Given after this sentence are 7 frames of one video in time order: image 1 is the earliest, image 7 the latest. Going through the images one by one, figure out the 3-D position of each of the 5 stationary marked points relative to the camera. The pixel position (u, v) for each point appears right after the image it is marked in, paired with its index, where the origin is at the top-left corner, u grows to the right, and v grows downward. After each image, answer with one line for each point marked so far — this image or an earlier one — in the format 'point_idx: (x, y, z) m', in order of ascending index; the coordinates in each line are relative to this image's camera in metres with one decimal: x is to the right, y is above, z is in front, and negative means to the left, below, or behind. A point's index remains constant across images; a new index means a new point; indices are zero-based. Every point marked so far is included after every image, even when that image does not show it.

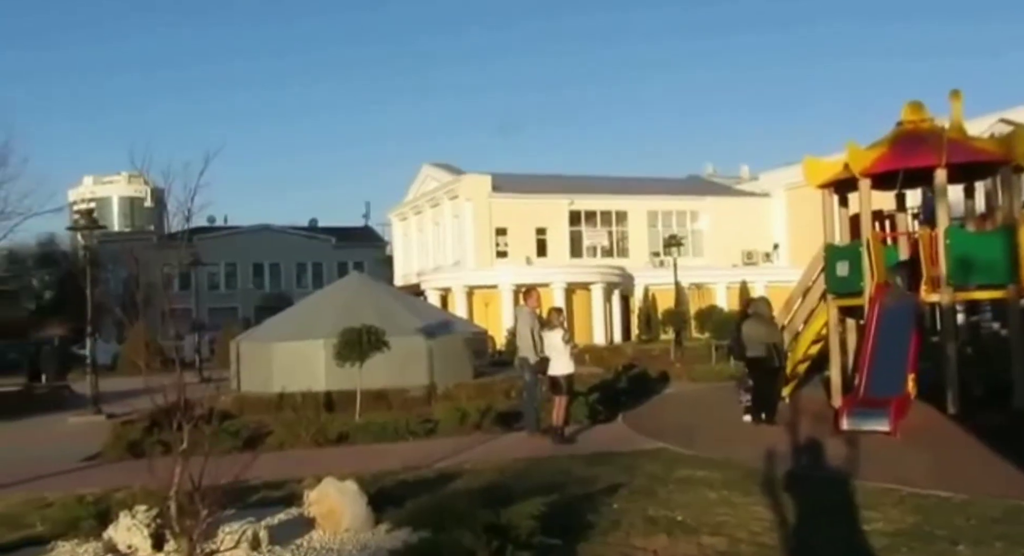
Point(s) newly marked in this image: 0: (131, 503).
0: (-2.2, -1.3, +6.2) m
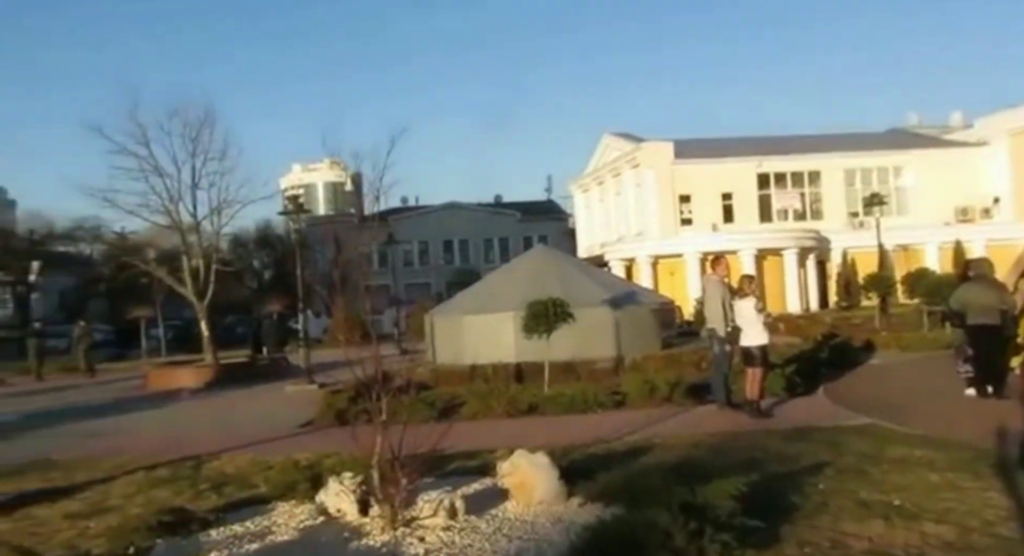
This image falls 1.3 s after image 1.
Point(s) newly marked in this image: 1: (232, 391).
0: (-1.1, -1.2, +6.5) m
1: (-5.3, -2.2, +19.6) m
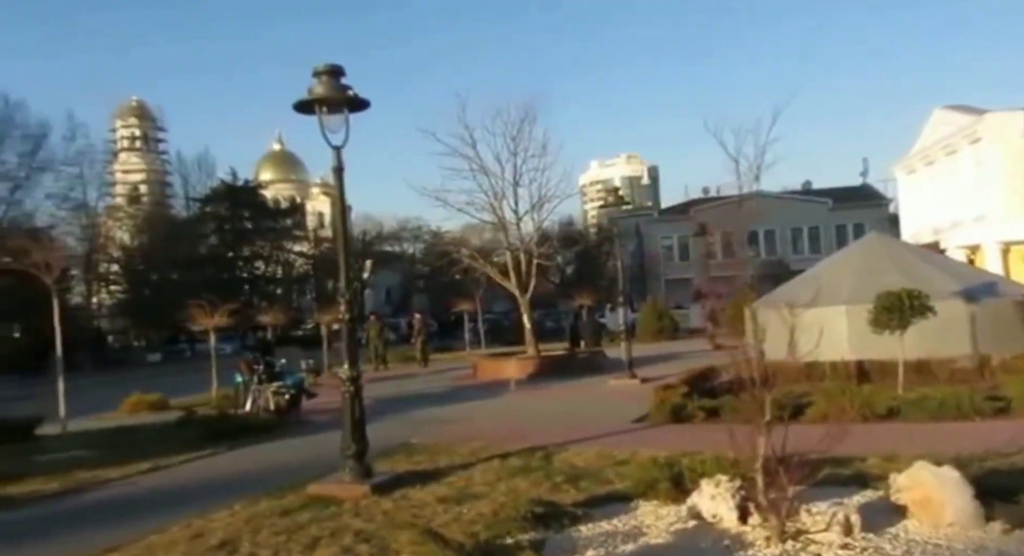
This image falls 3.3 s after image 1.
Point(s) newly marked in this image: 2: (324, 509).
0: (+1.1, -1.2, +6.3) m
1: (+0.9, -2.1, +20.1) m
2: (-1.6, -1.9, +8.6) m
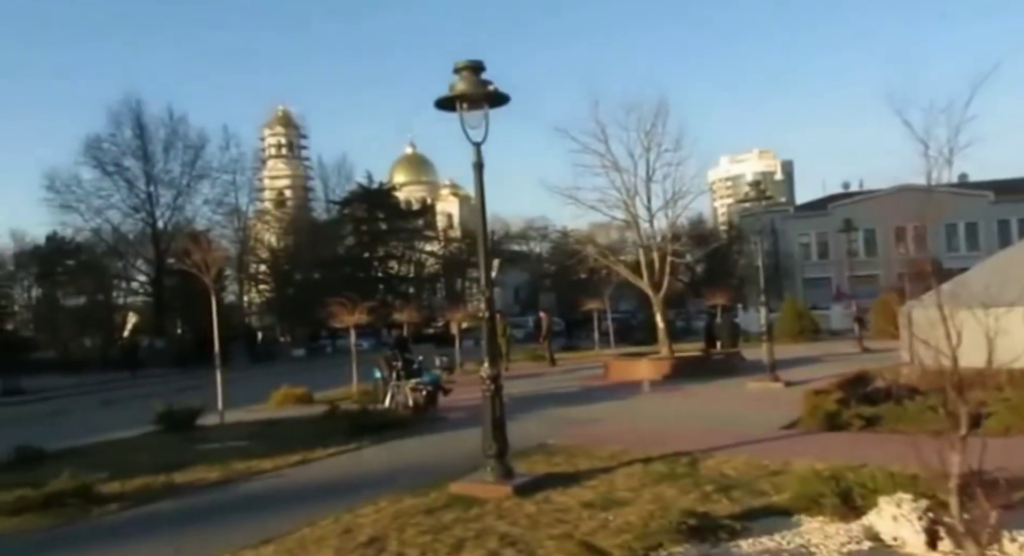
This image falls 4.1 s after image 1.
0: (+2.0, -1.2, +5.9) m
1: (+3.5, -2.1, +19.7) m
2: (-0.4, -1.9, +8.5) m
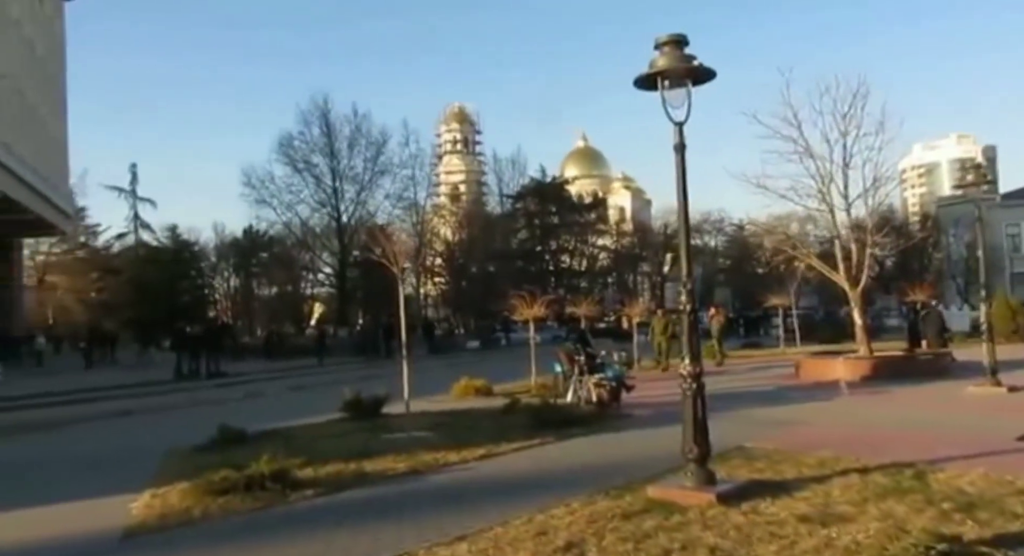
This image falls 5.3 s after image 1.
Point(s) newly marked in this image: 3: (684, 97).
0: (+3.2, -1.2, +5.1) m
1: (+6.9, -2.0, +18.4) m
2: (+1.2, -1.9, +8.0) m
3: (+1.6, +1.7, +9.6) m
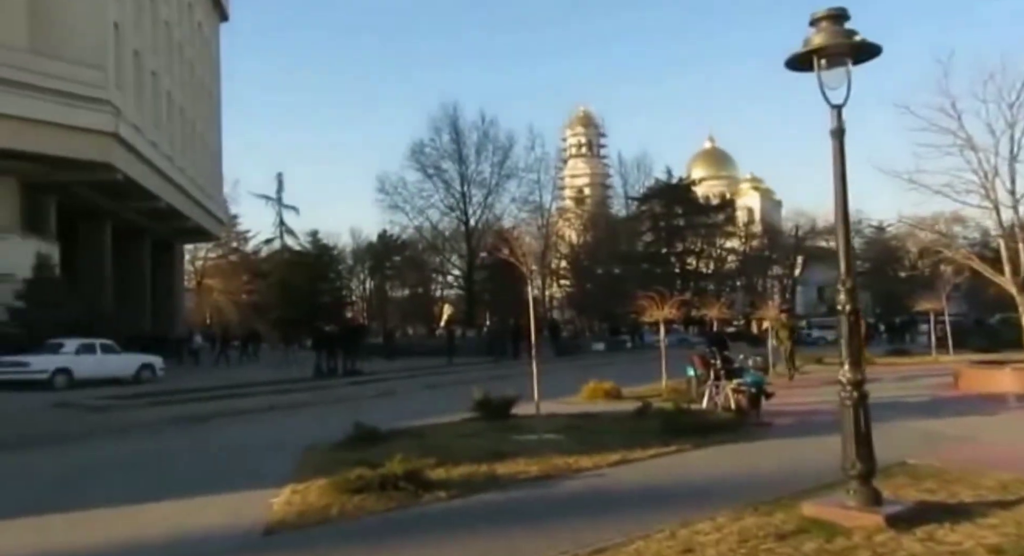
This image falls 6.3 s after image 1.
0: (+3.8, -1.2, +4.1) m
1: (+9.1, -2.0, +16.9) m
2: (+2.3, -1.9, +7.3) m
3: (+2.8, +1.7, +8.7) m
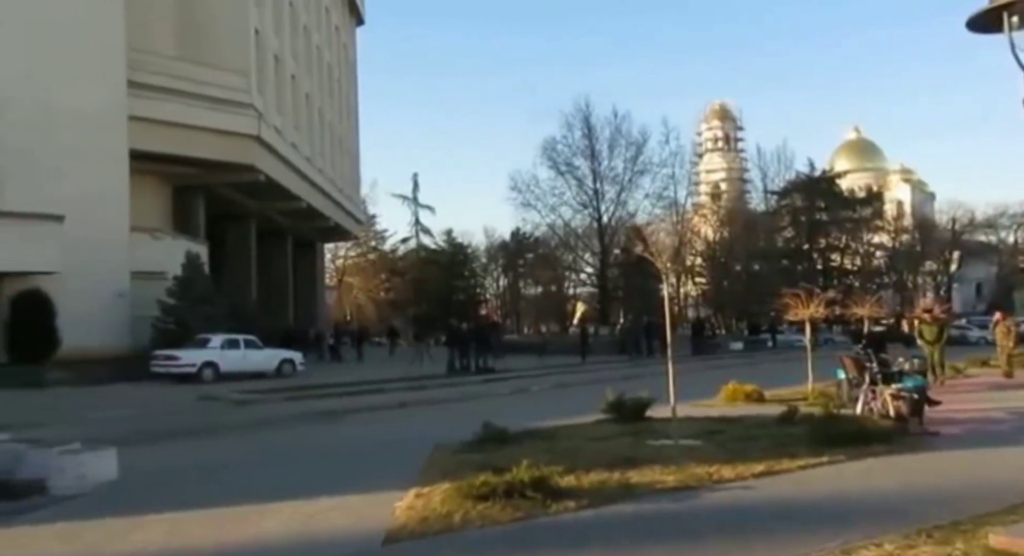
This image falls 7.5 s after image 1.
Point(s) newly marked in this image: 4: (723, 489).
0: (+4.2, -1.1, +2.6) m
1: (+11.1, -1.9, +14.6) m
2: (+3.1, -1.8, +5.9) m
3: (+3.8, +1.7, +7.3) m
4: (+2.4, -2.5, +12.0) m
